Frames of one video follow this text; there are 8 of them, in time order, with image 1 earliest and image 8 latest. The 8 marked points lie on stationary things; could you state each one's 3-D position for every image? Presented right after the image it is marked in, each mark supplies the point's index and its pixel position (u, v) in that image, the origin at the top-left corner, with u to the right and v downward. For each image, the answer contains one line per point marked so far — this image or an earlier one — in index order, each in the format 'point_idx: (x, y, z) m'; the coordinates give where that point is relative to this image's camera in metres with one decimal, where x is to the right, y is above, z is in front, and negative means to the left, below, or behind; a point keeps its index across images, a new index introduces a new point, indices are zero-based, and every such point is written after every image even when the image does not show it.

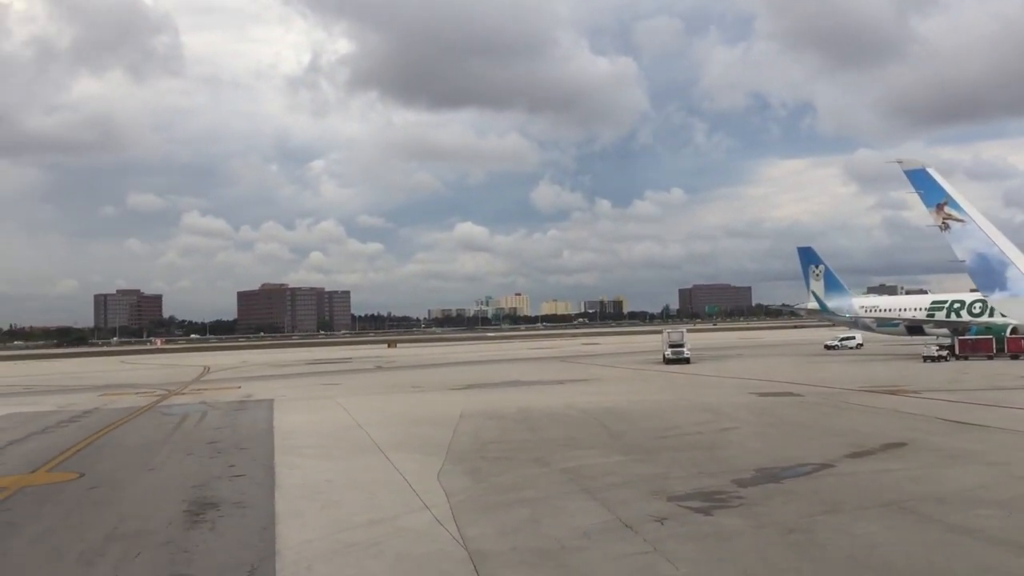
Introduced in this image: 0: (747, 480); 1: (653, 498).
0: (+5.0, -3.8, +13.9) m
1: (+2.6, -3.9, +12.8) m
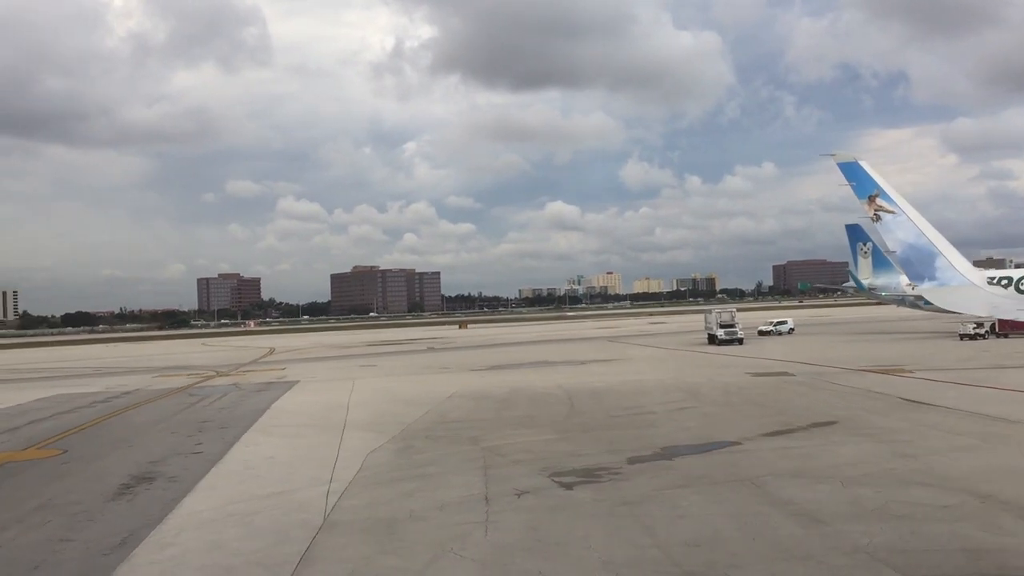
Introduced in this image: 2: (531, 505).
0: (+2.9, -3.5, +14.5) m
1: (+0.5, -3.6, +13.6) m
2: (+0.3, -3.5, +11.1) m
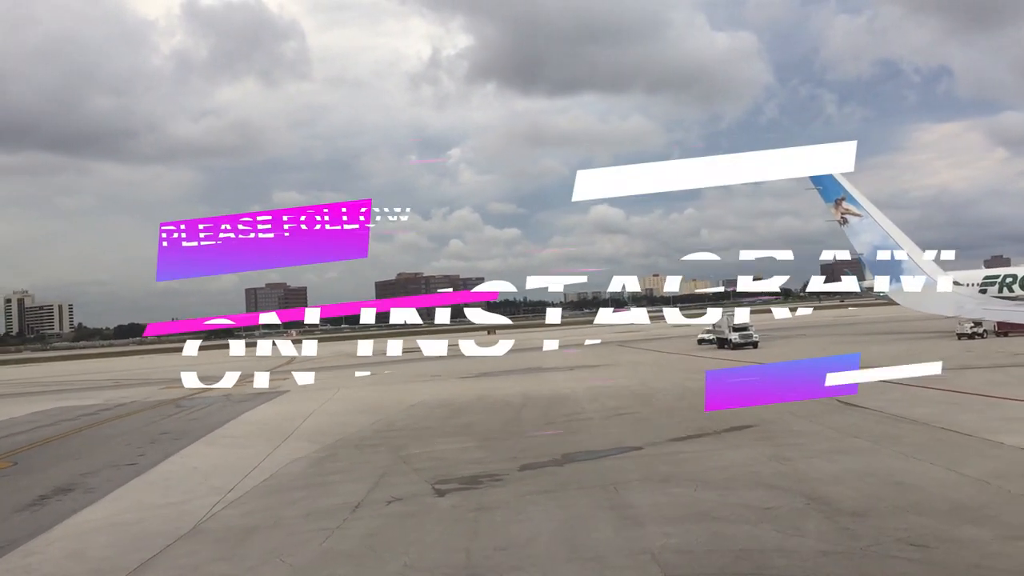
0: (+0.6, -3.7, +14.9) m
1: (-1.8, -3.9, +14.1) m
2: (-2.1, -3.8, +11.5) m
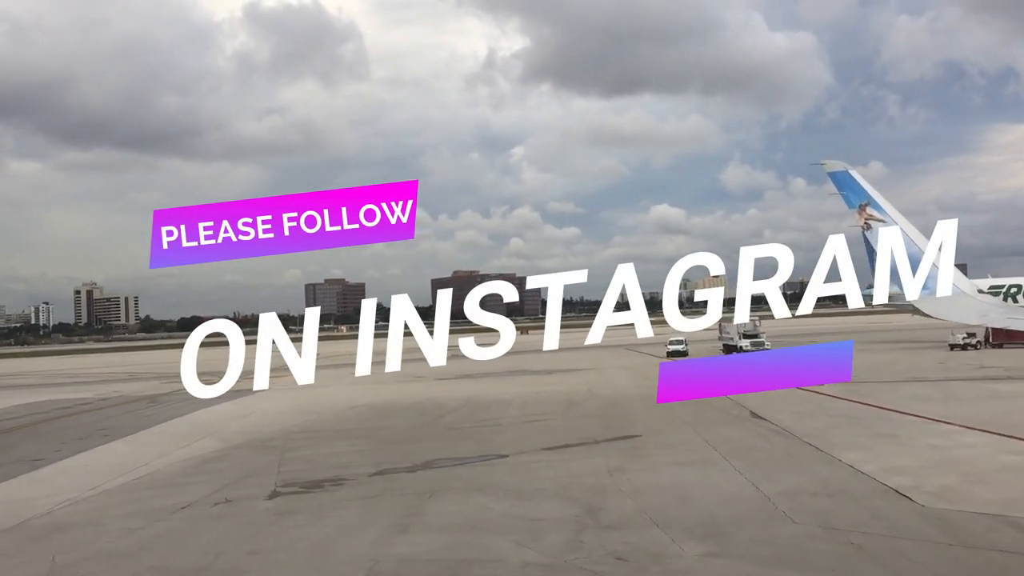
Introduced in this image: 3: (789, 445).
0: (-2.6, -4.0, +15.3) m
1: (-5.0, -4.1, +14.6) m
2: (-5.4, -4.0, +12.0) m
3: (+6.2, -3.5, +15.2) m
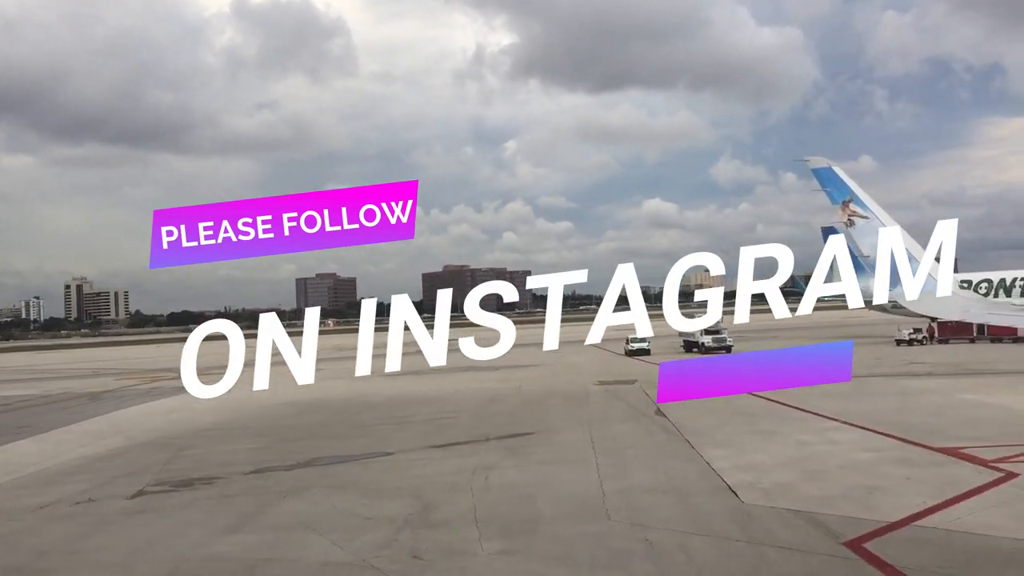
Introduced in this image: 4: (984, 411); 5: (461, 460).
0: (-5.2, -4.0, +15.5) m
1: (-7.7, -4.1, +14.6) m
2: (-8.0, -4.0, +12.1) m
3: (+3.5, -3.5, +15.5) m
4: (+12.6, -3.2, +18.4) m
5: (-1.1, -3.7, +14.7) m
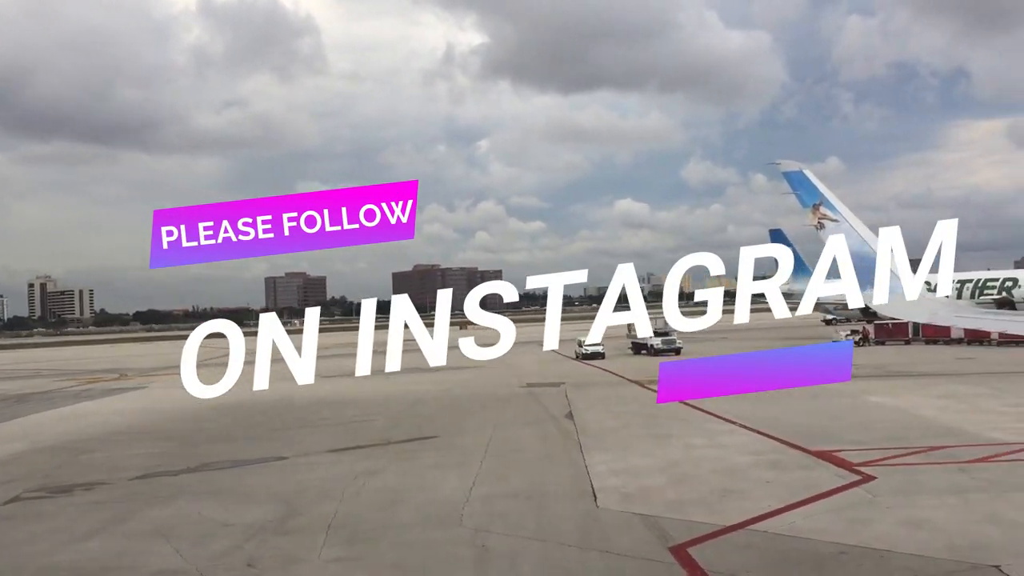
0: (-7.6, -4.0, +15.3) m
1: (-10.0, -4.1, +14.4) m
2: (-10.2, -4.0, +11.8) m
3: (+1.1, -3.6, +15.7) m
4: (+10.1, -3.4, +19.0) m
5: (-3.4, -3.8, +14.7) m
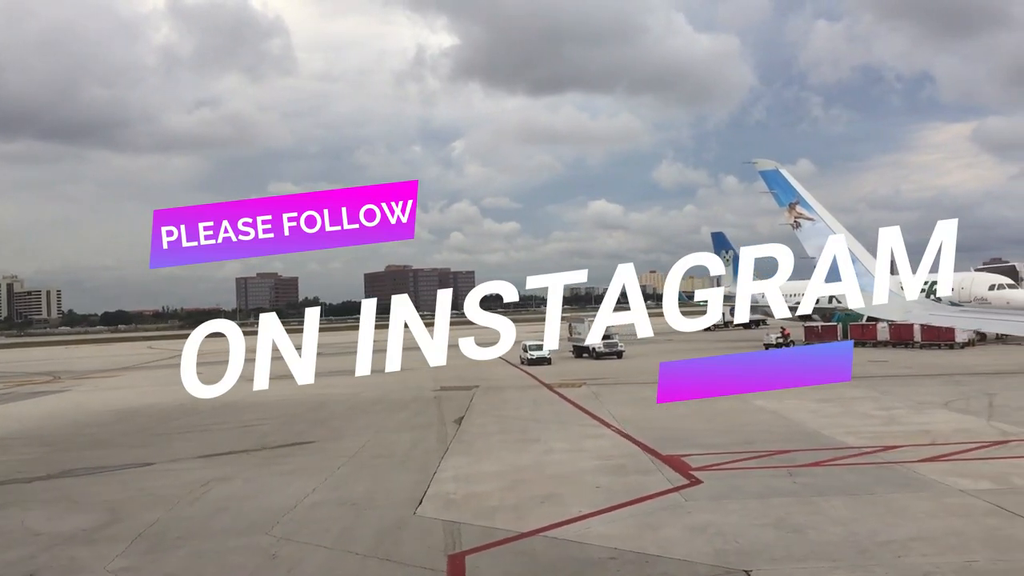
0: (-10.6, -4.2, +15.1) m
1: (-13.0, -4.2, +14.1) m
2: (-13.1, -4.1, +11.5) m
3: (-1.9, -3.7, +15.8) m
4: (+6.9, -3.6, +19.4) m
5: (-6.4, -3.9, +14.6) m
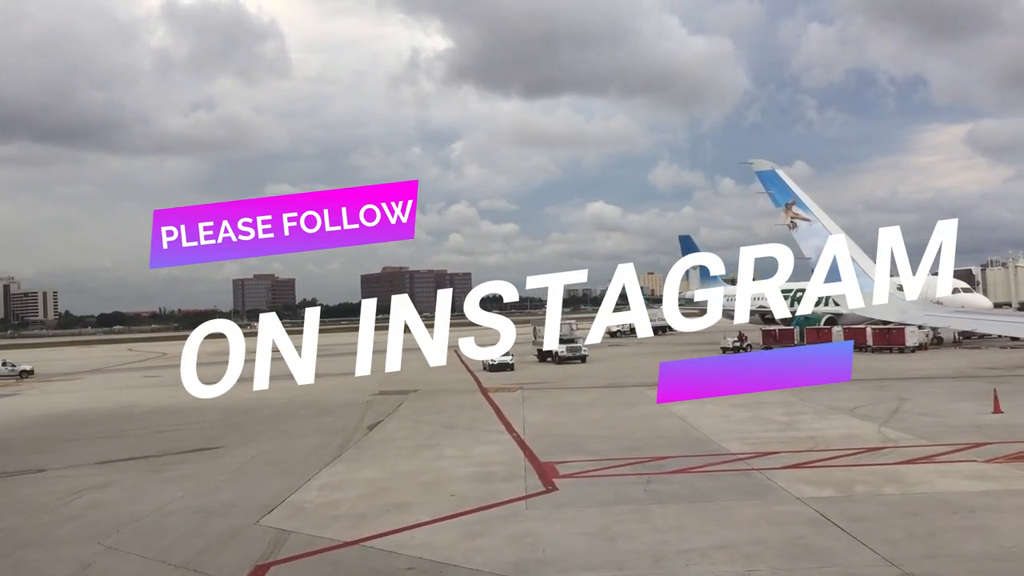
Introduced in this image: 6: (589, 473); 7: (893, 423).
0: (-13.2, -4.3, +15.2) m
1: (-15.5, -4.4, +14.2) m
2: (-15.6, -4.3, +11.7) m
3: (-4.4, -3.9, +16.0) m
4: (+4.4, -3.8, +19.6) m
5: (-9.0, -4.1, +14.8) m
6: (+1.5, -3.6, +13.4) m
7: (+9.7, -3.4, +17.6) m
